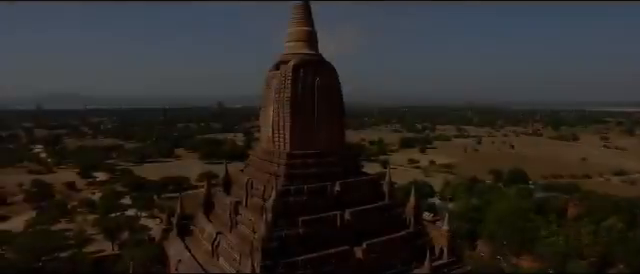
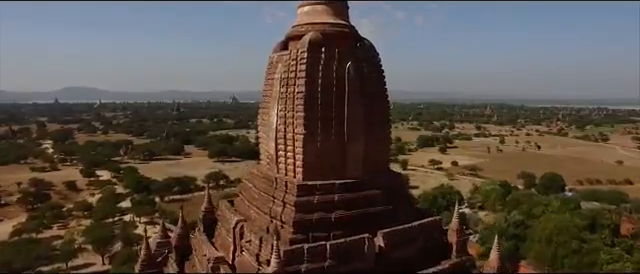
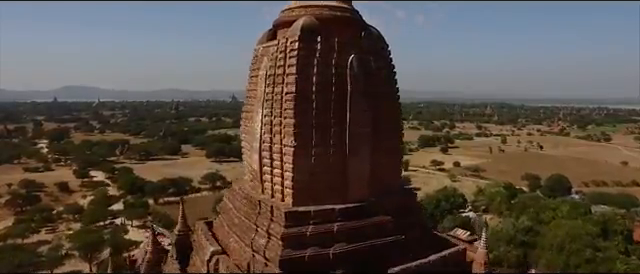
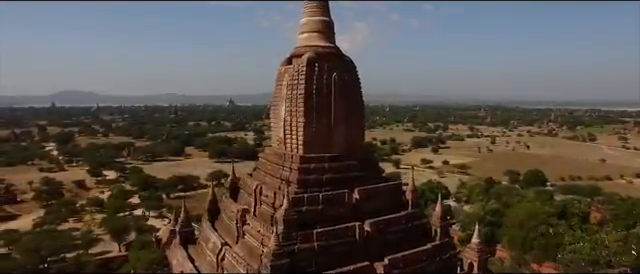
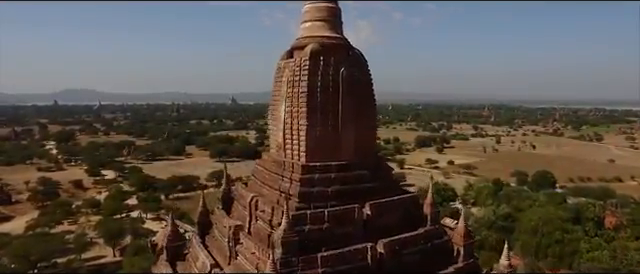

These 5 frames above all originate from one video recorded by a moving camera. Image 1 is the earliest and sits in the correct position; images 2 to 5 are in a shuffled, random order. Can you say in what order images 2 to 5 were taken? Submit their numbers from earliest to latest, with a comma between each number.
4, 5, 2, 3
